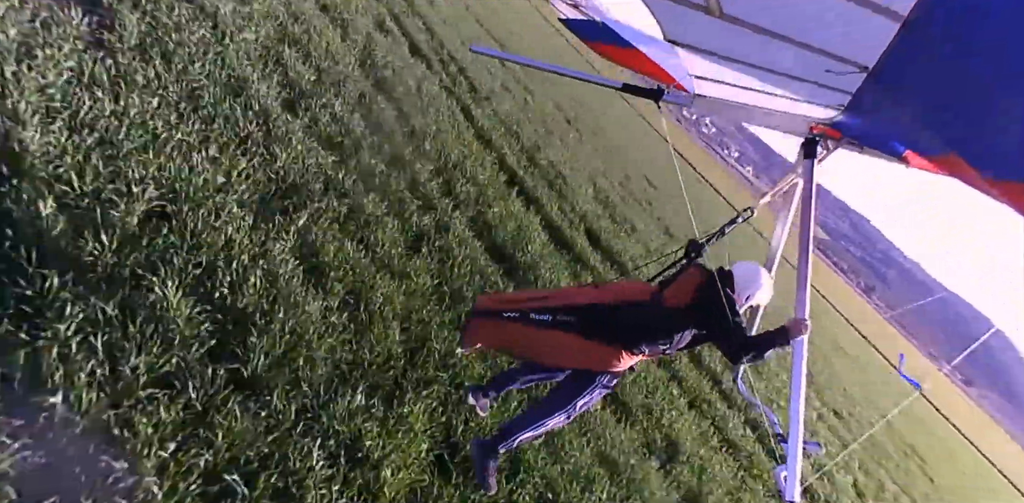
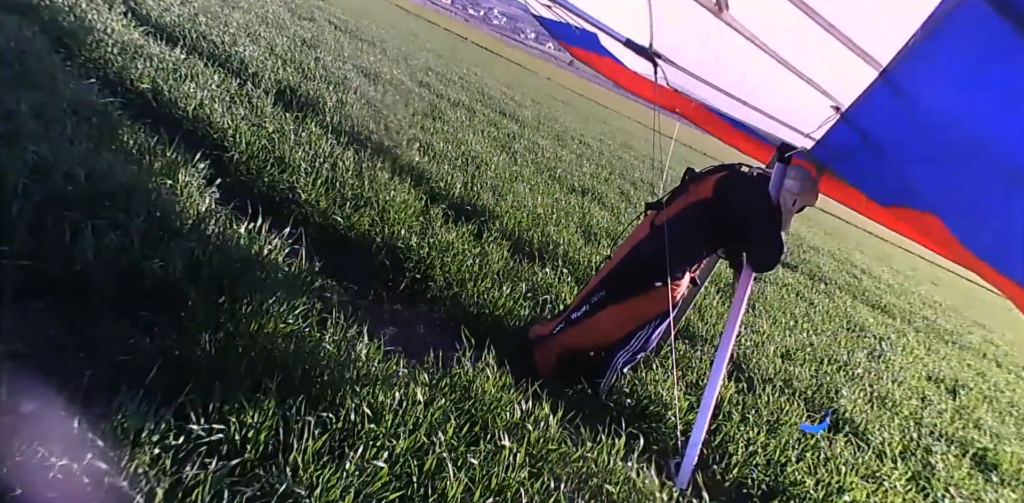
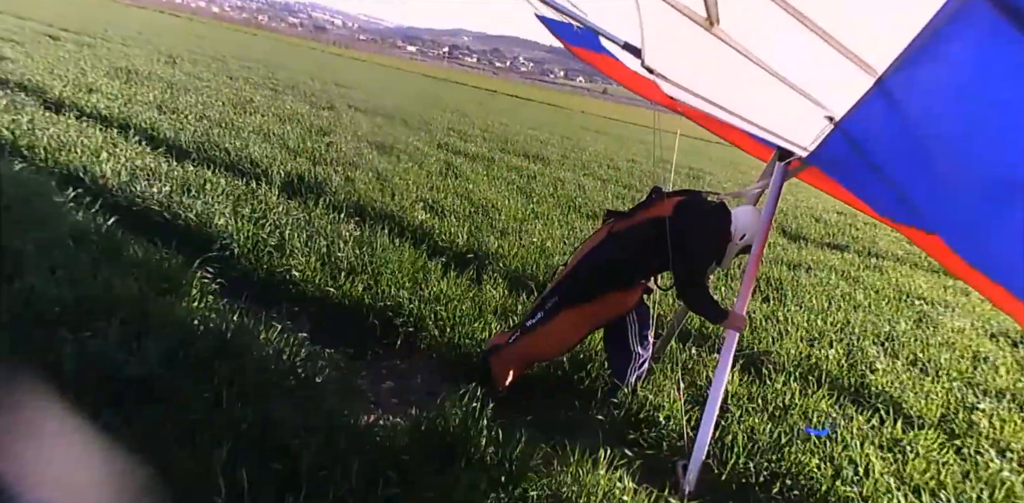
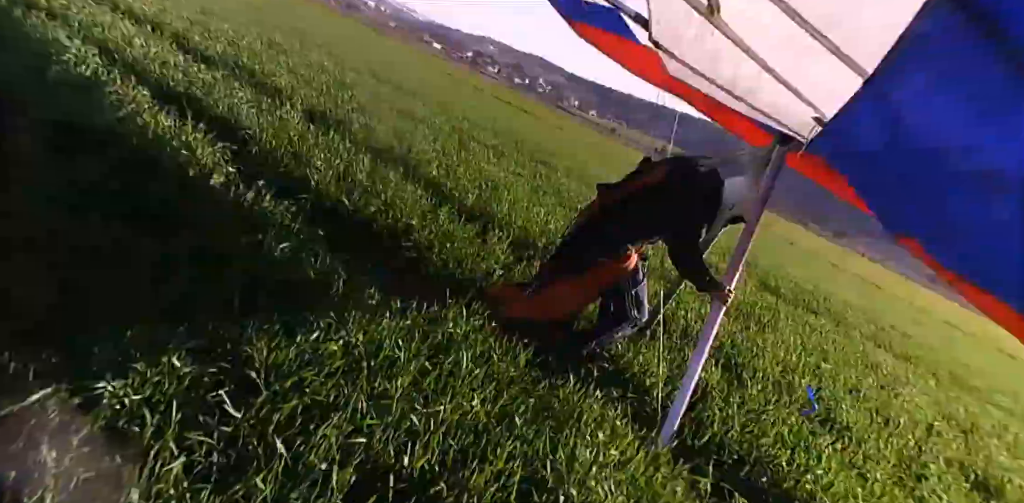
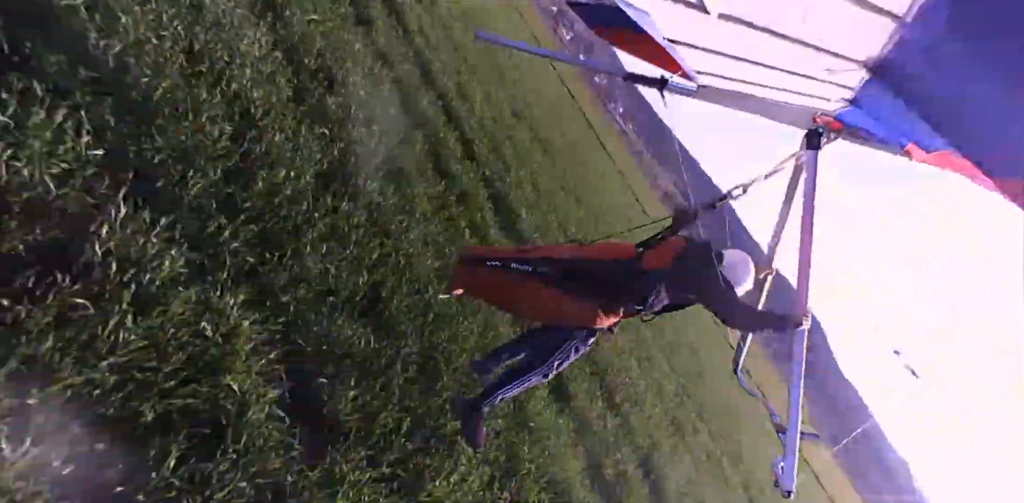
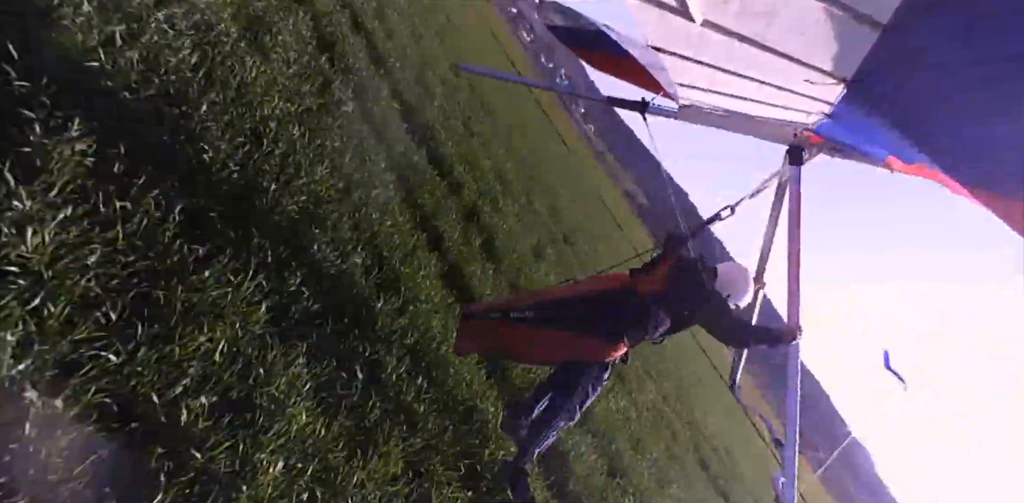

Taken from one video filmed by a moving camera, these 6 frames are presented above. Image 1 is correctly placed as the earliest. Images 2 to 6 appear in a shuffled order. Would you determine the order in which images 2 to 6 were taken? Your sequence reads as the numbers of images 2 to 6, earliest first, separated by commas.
5, 6, 4, 3, 2
